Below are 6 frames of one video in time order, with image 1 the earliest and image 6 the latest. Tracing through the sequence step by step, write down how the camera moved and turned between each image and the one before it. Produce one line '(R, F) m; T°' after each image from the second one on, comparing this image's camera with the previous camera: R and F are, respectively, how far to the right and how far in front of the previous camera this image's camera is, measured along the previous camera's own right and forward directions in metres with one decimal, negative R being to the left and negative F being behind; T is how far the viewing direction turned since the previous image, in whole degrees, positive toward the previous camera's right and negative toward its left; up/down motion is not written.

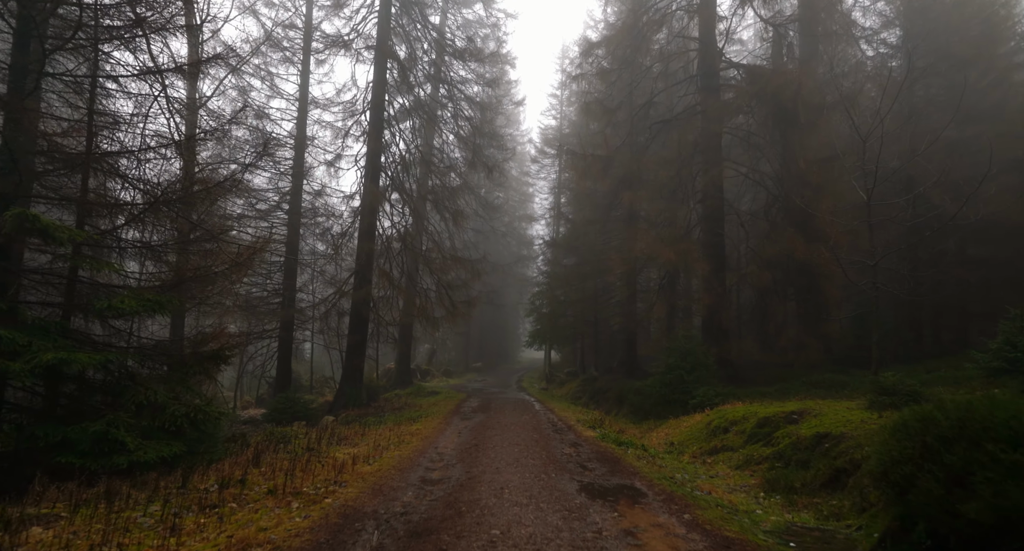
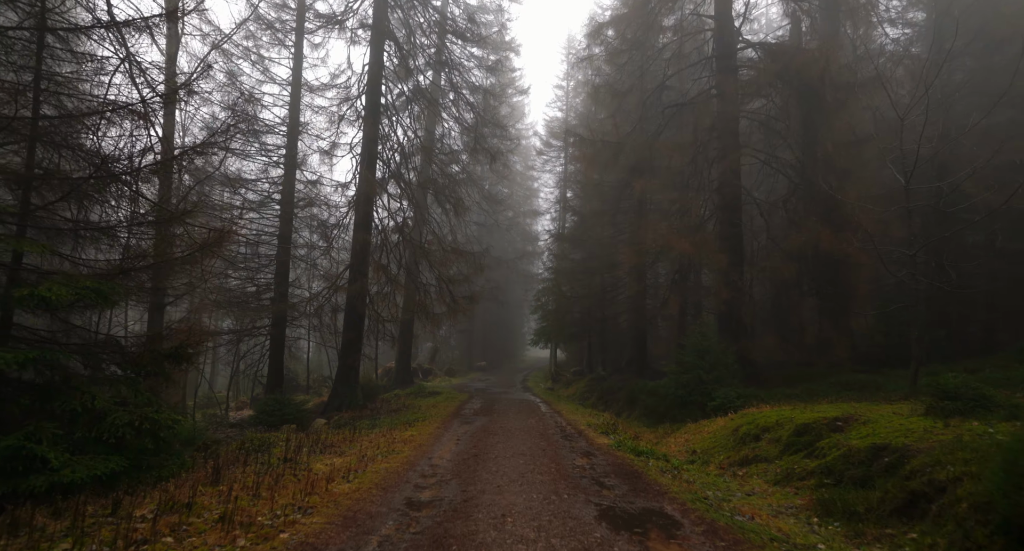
(0.0, +1.0) m; 0°
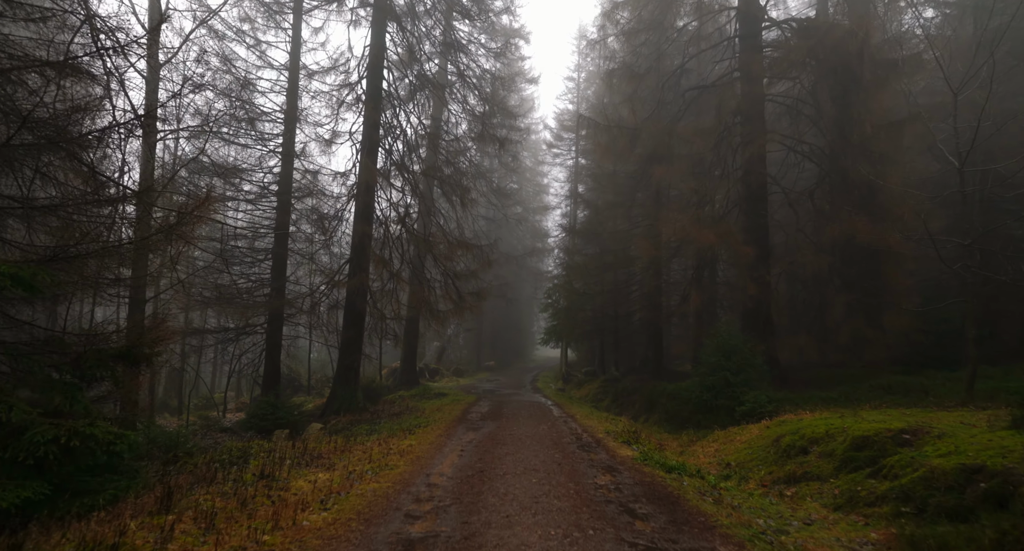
(0.0, +1.0) m; -1°
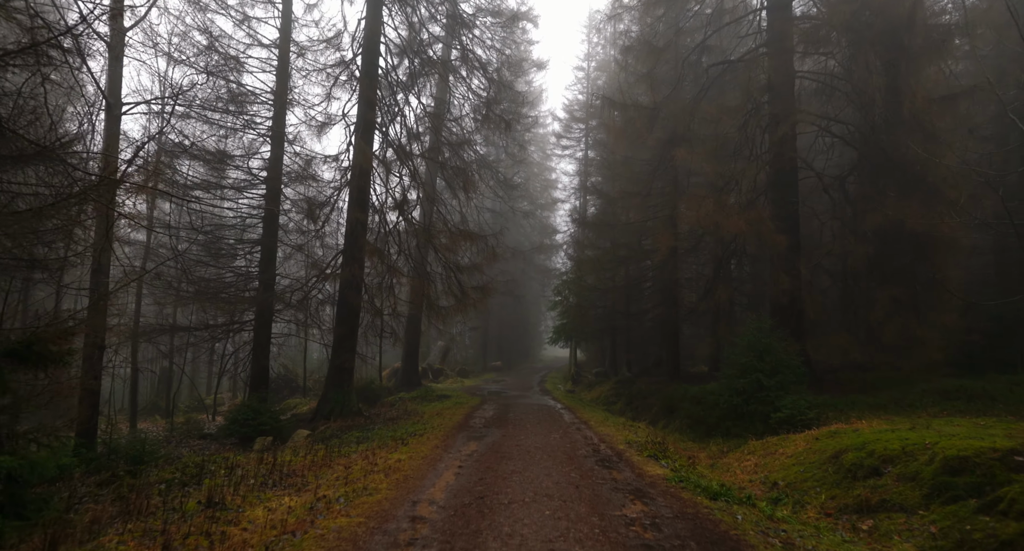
(0.0, +1.3) m; -1°
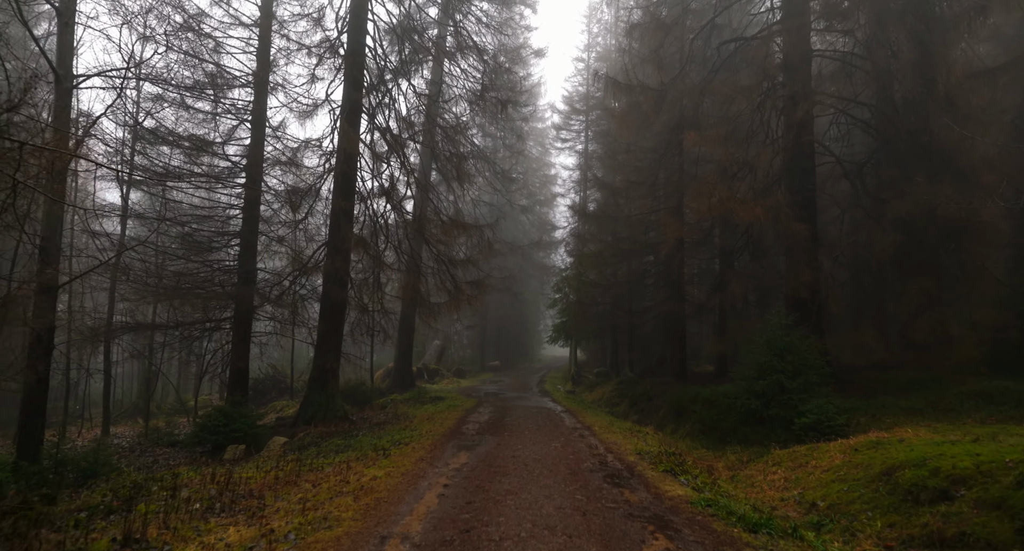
(0.0, +1.0) m; 0°
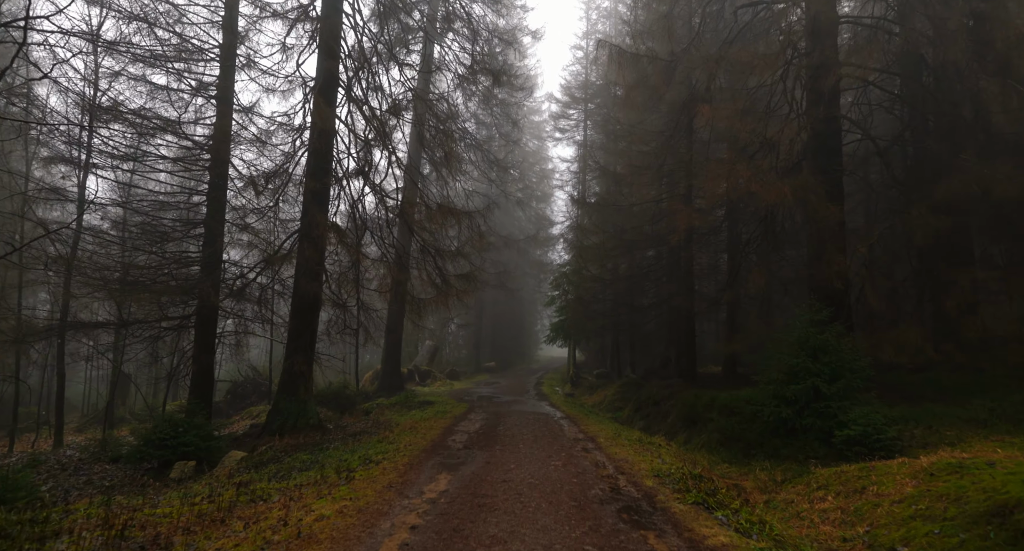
(+0.1, +1.4) m; 0°
